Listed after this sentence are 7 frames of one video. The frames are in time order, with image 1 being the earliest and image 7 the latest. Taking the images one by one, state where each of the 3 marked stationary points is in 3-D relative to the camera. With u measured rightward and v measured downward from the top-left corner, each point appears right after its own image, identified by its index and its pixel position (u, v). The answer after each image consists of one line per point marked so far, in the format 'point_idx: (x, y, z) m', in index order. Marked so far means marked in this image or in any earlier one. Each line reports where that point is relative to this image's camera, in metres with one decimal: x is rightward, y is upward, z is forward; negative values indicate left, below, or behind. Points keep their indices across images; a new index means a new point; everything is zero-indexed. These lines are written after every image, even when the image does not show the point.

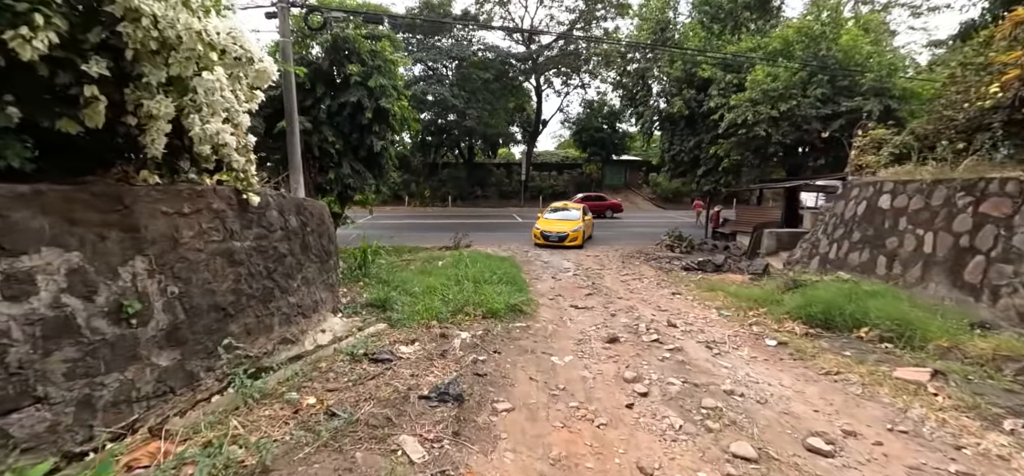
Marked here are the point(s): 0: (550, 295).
0: (+0.5, -0.8, +6.8) m
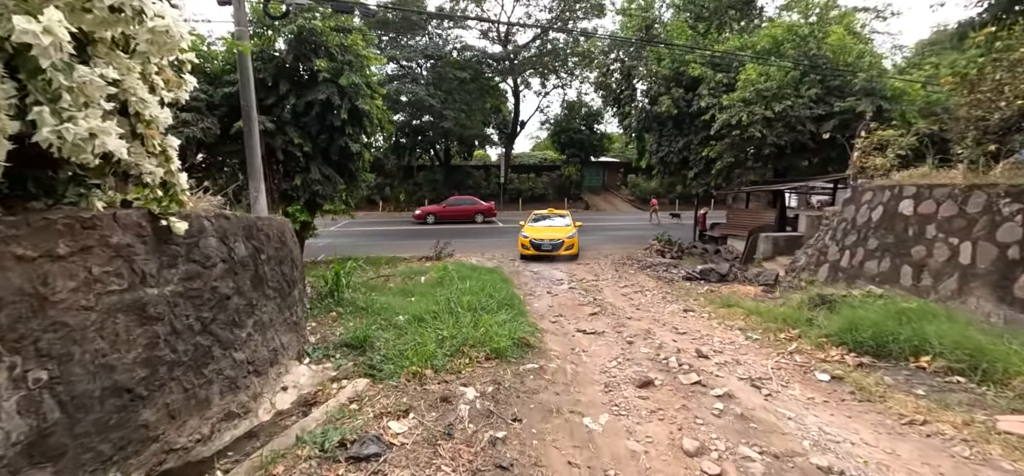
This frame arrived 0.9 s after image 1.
0: (+0.5, -1.0, +6.0) m
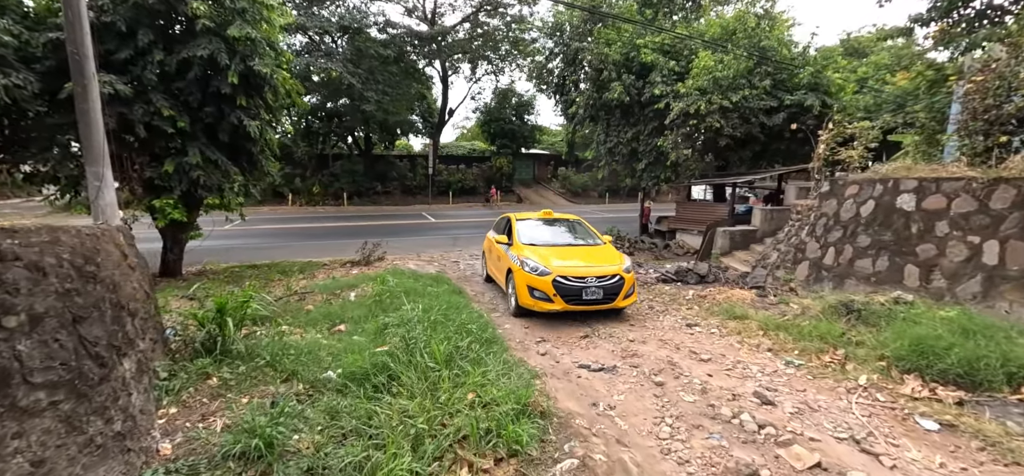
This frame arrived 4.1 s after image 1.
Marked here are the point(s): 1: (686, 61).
0: (+0.2, -1.0, +4.5) m
1: (+4.6, +4.7, +12.7) m
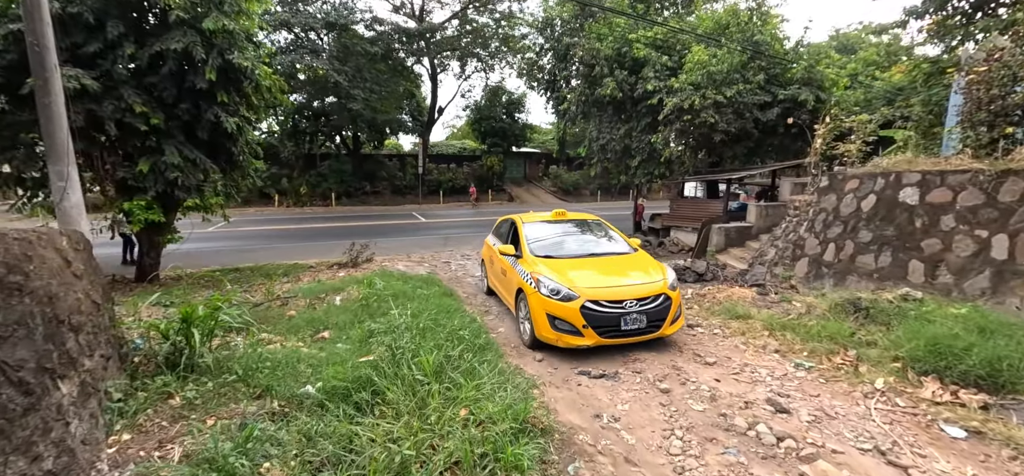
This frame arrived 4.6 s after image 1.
0: (+0.2, -1.0, +4.3) m
1: (+4.3, +4.8, +12.5) m
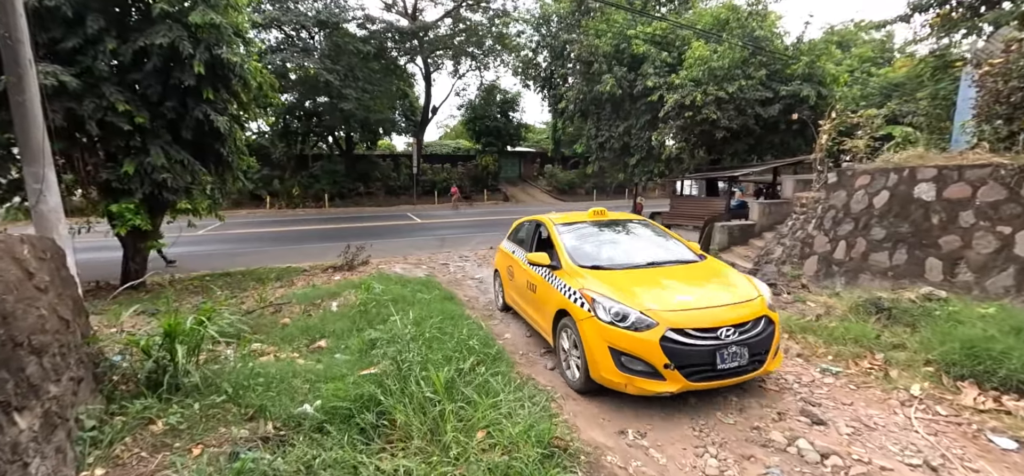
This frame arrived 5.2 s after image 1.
0: (+0.2, -1.0, +4.0) m
1: (+4.3, +4.8, +12.3) m
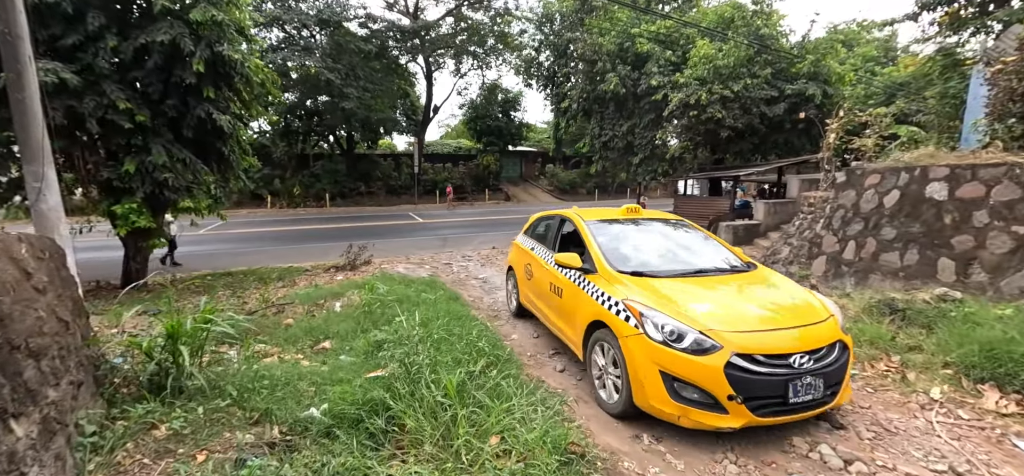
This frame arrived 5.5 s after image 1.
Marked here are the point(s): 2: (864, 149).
0: (+0.3, -1.0, +3.9) m
1: (+4.3, +4.8, +12.2) m
2: (+5.7, +1.5, +7.8) m
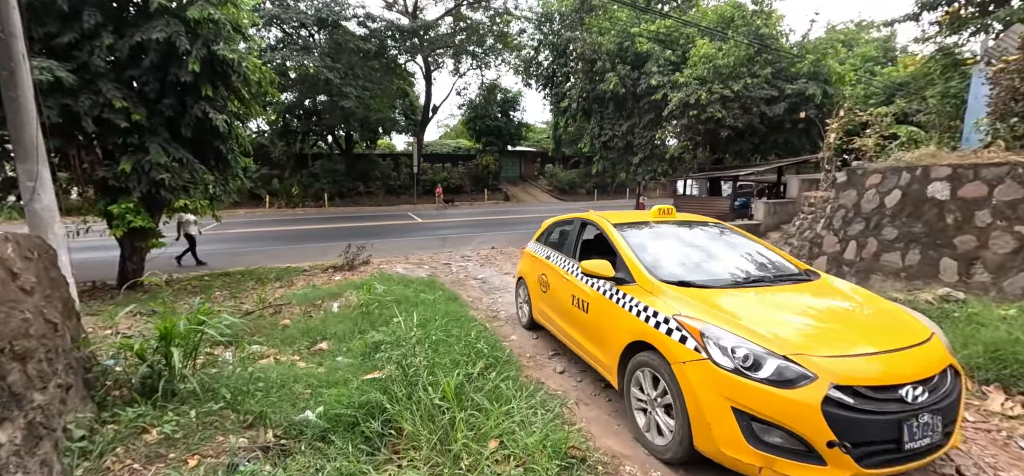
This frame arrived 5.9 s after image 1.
0: (+0.3, -1.0, +3.9) m
1: (+4.3, +4.8, +12.2) m
2: (+5.7, +1.5, +7.7) m
